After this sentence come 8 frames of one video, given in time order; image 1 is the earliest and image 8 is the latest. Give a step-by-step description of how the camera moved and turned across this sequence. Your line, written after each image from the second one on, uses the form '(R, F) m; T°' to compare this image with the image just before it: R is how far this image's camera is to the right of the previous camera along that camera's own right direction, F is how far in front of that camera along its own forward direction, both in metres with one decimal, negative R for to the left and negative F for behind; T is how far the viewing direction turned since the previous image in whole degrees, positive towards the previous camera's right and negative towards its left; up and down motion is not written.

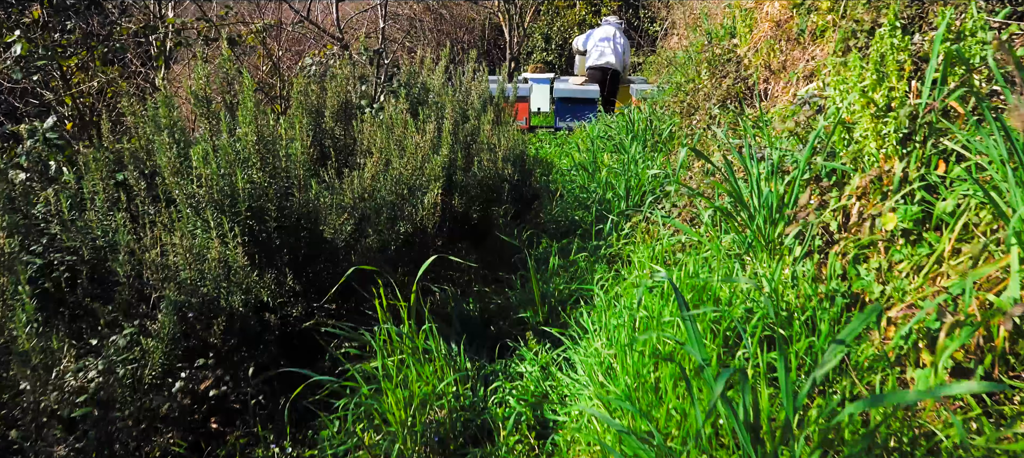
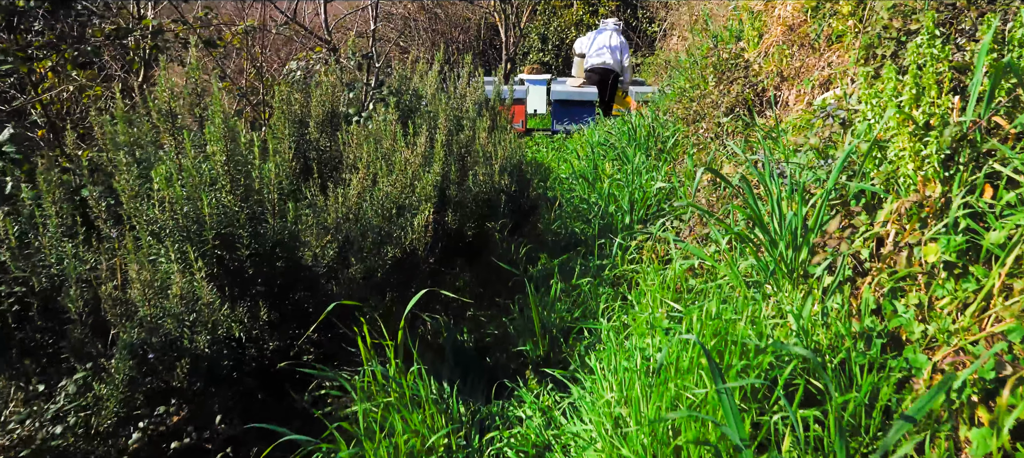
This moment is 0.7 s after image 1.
(0.0, +0.3) m; 0°
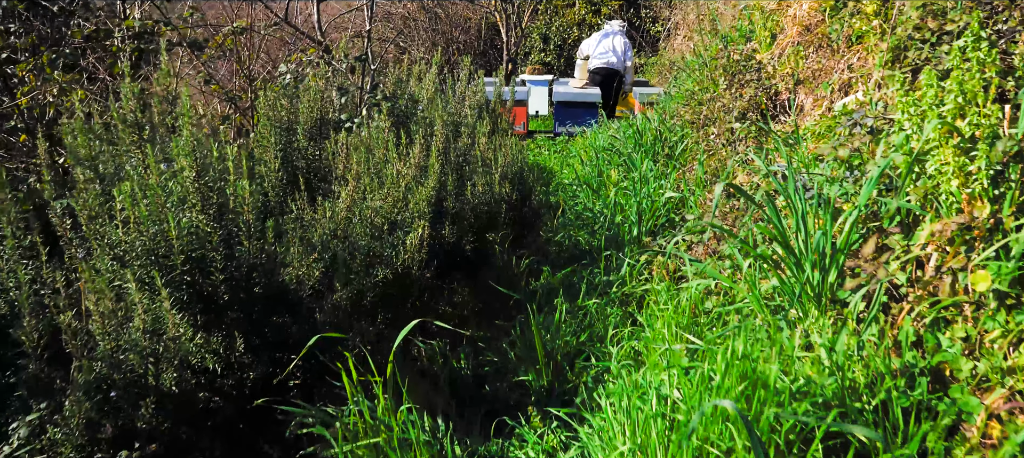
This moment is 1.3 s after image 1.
(0.0, +0.2) m; 0°
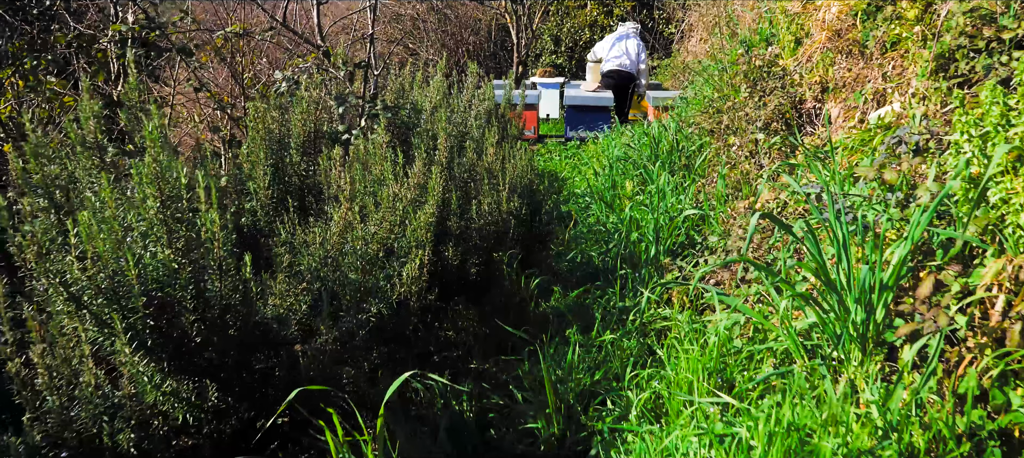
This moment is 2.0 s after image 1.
(0.0, +0.3) m; -1°
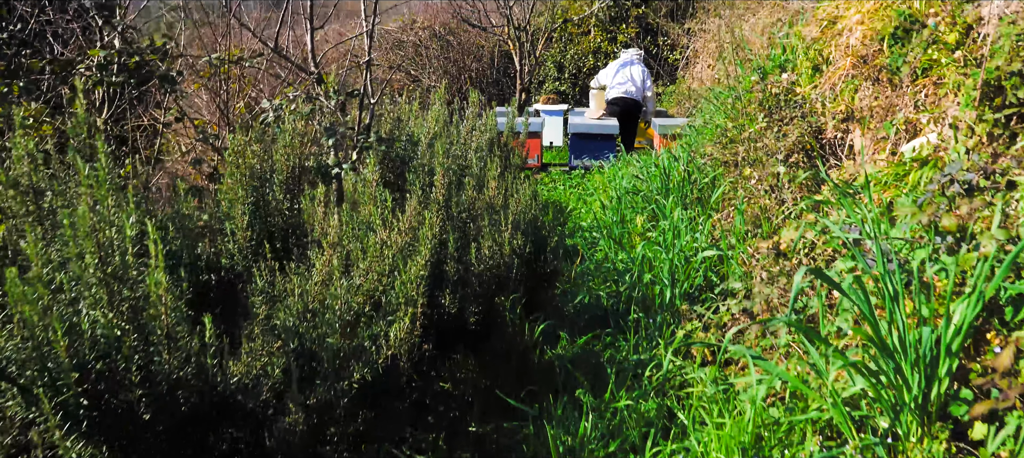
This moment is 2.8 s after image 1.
(0.0, +0.3) m; 0°
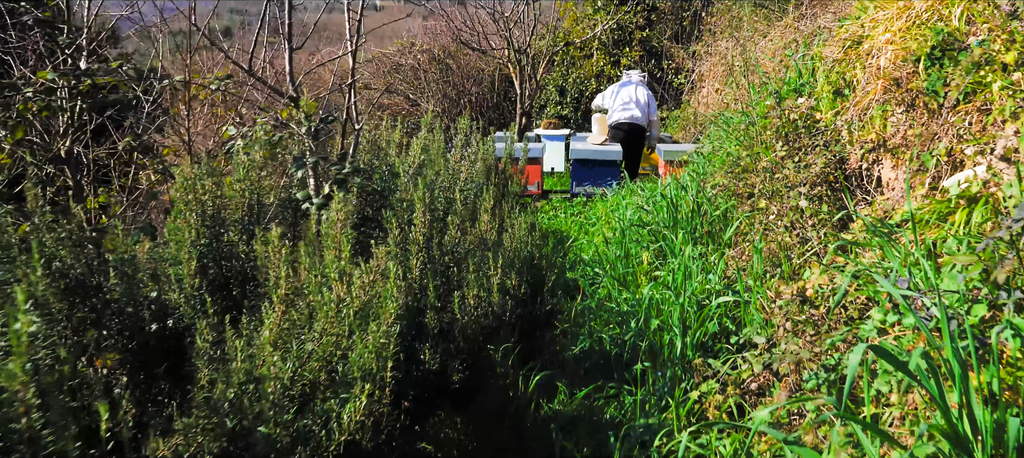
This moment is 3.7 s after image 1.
(0.0, +0.4) m; 0°
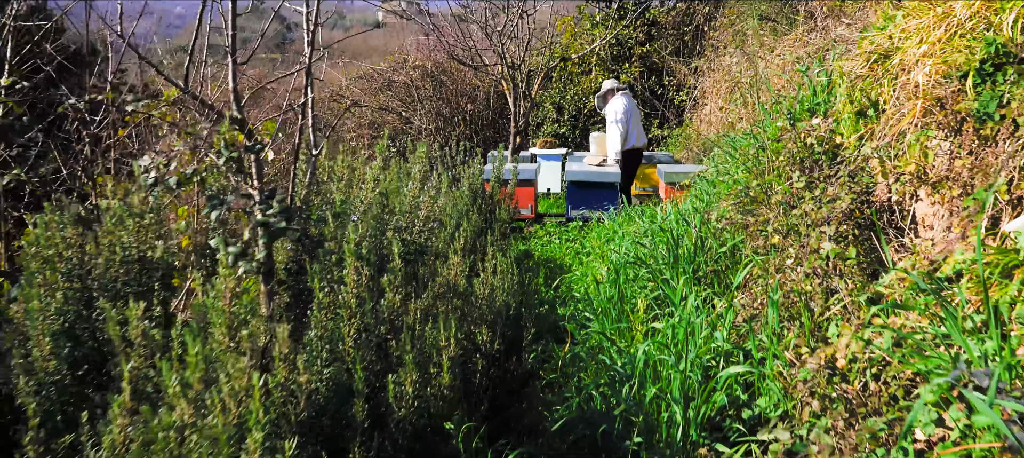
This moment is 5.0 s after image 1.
(+0.1, +0.6) m; 0°
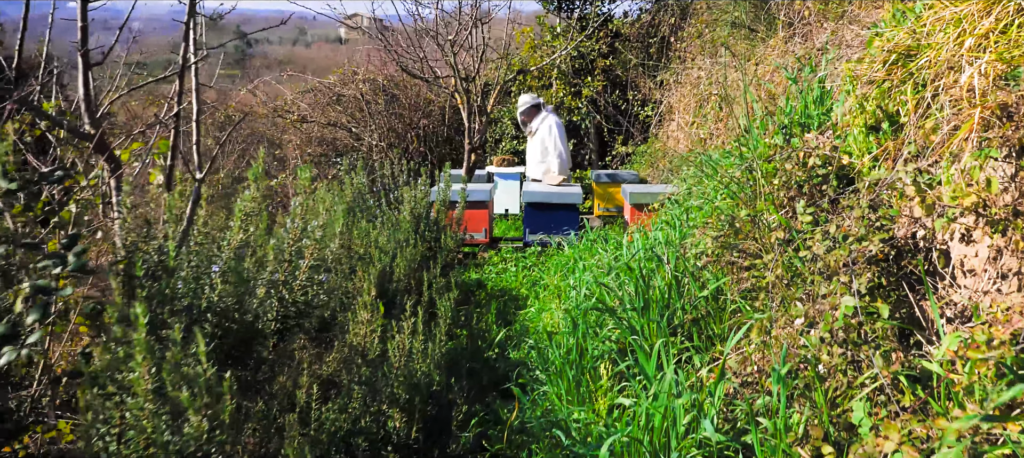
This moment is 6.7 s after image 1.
(+0.1, +0.8) m; +2°
